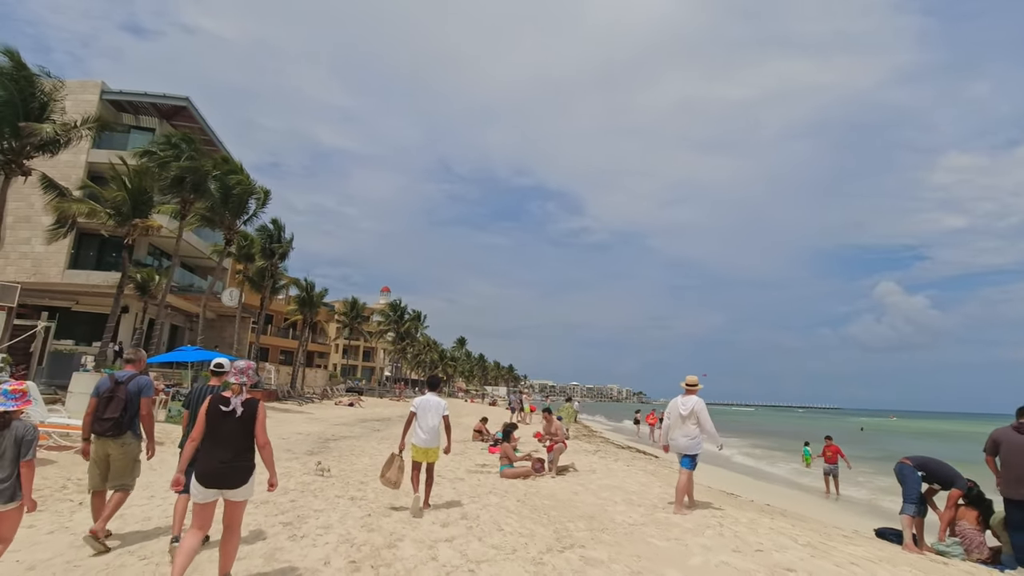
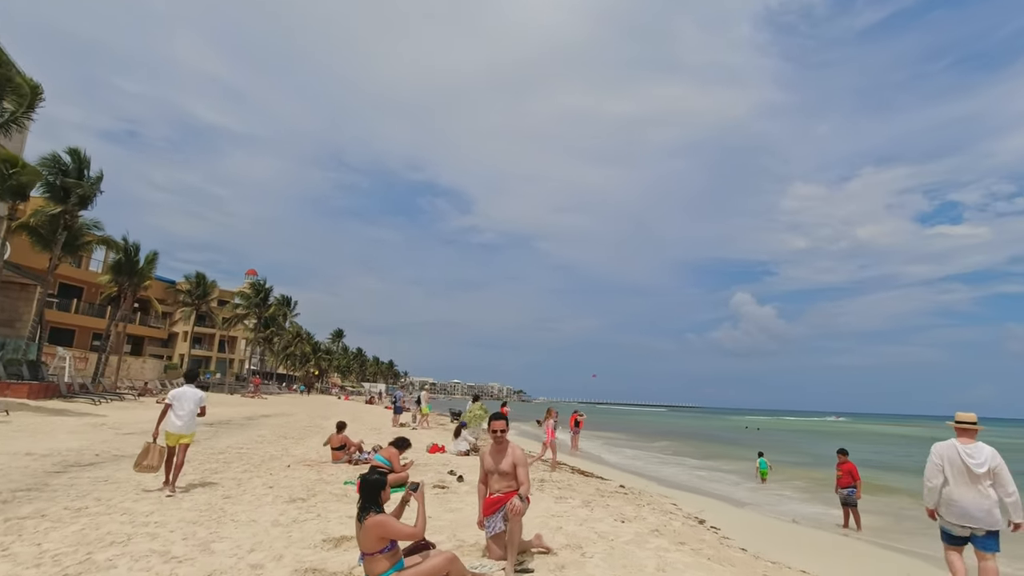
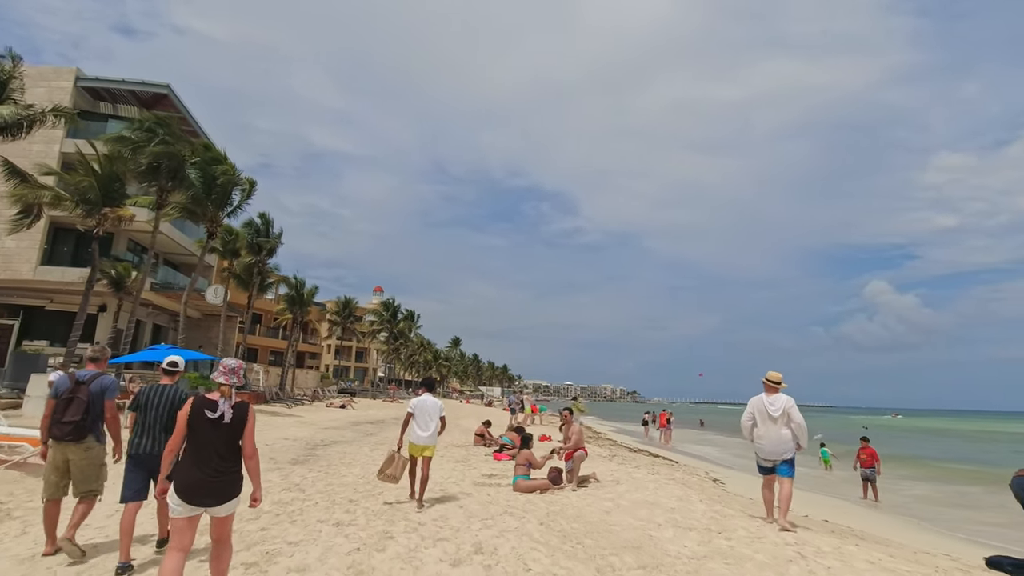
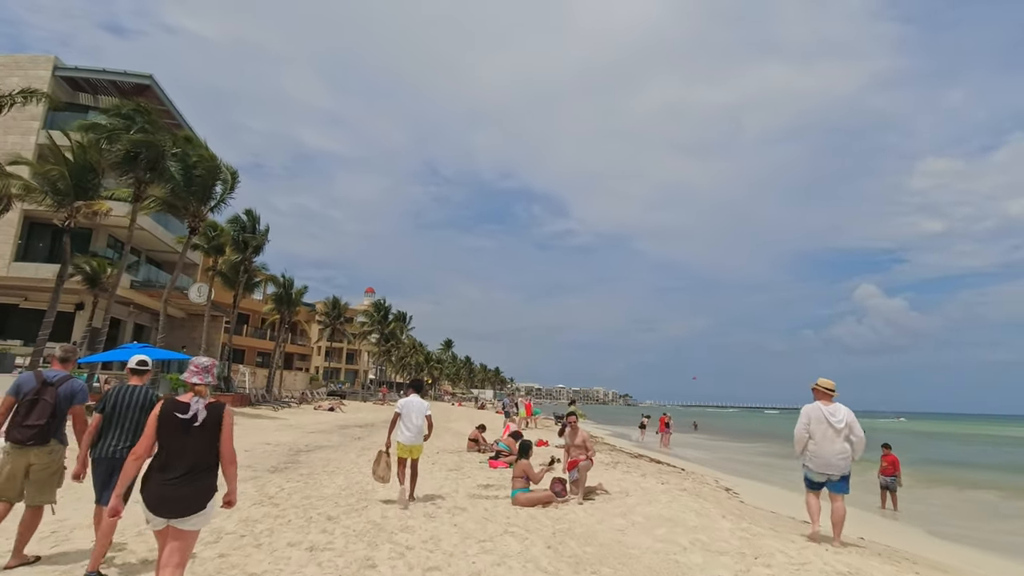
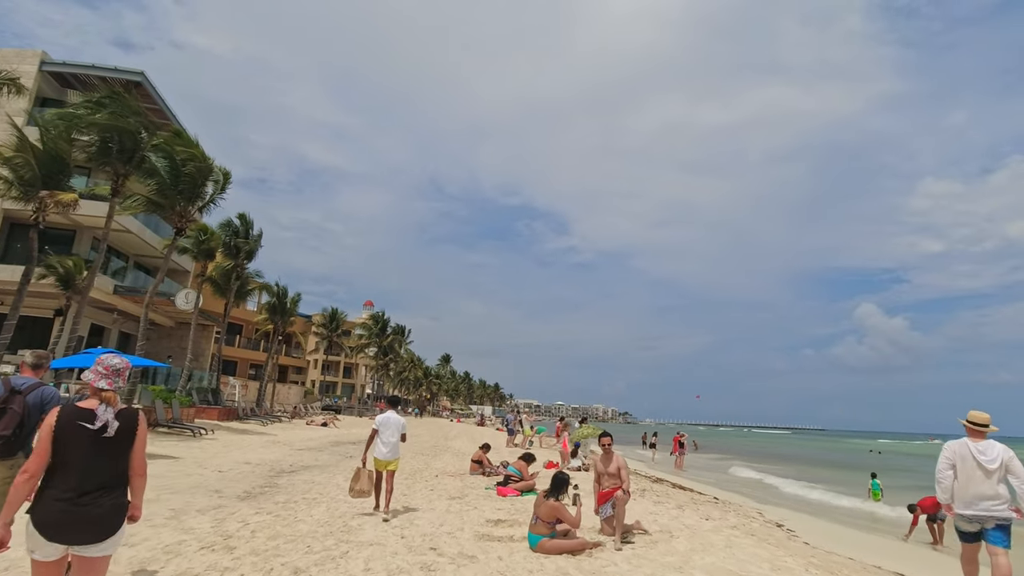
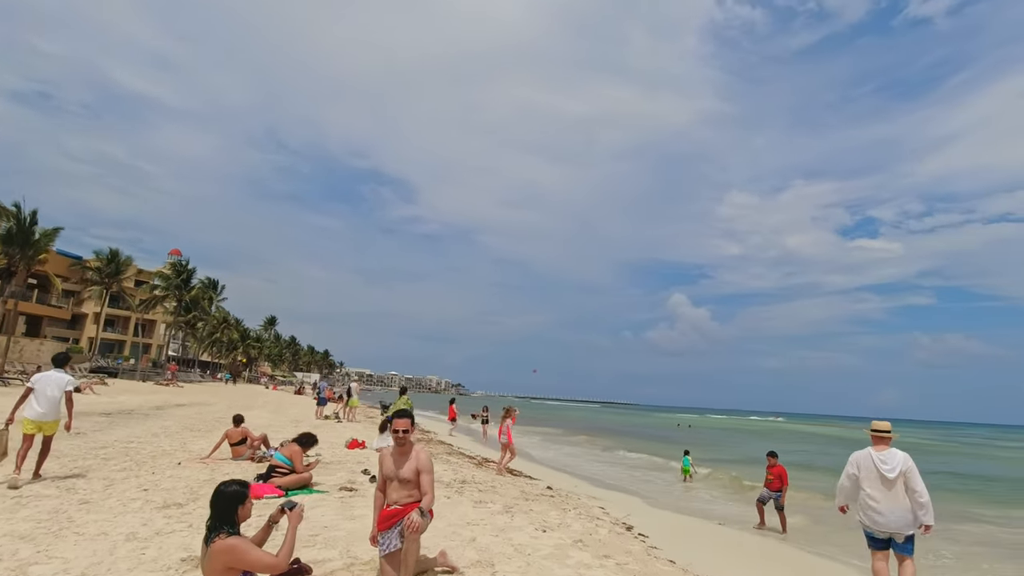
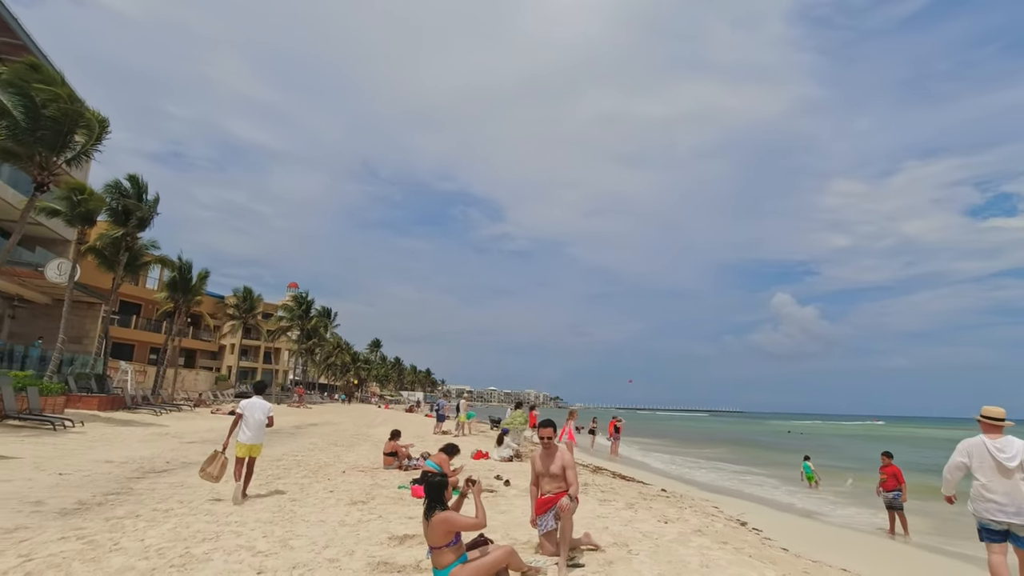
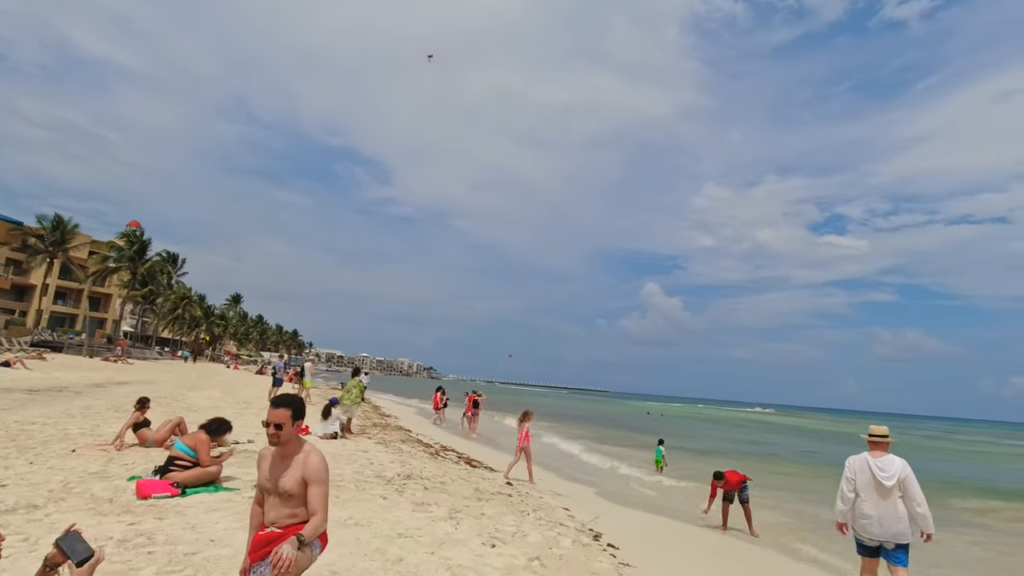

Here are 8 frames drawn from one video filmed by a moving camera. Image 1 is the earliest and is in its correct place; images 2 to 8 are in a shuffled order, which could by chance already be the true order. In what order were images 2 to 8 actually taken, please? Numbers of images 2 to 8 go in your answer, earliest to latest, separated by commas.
3, 4, 5, 7, 2, 6, 8
